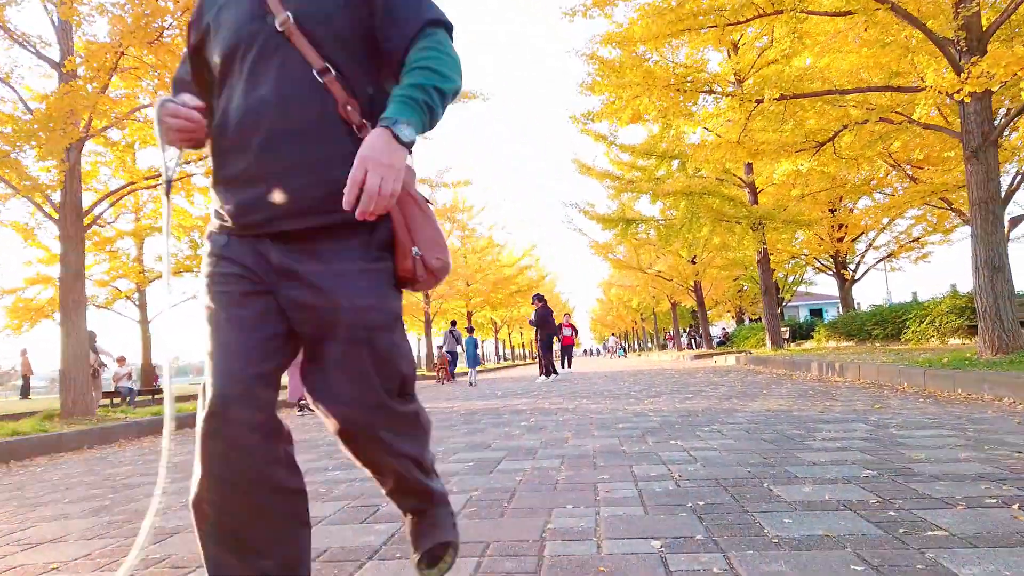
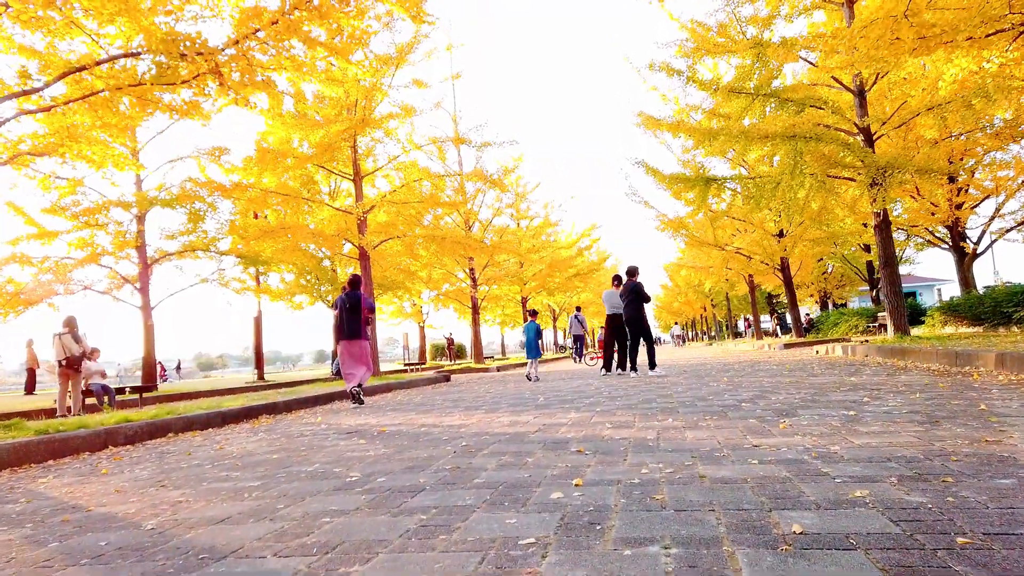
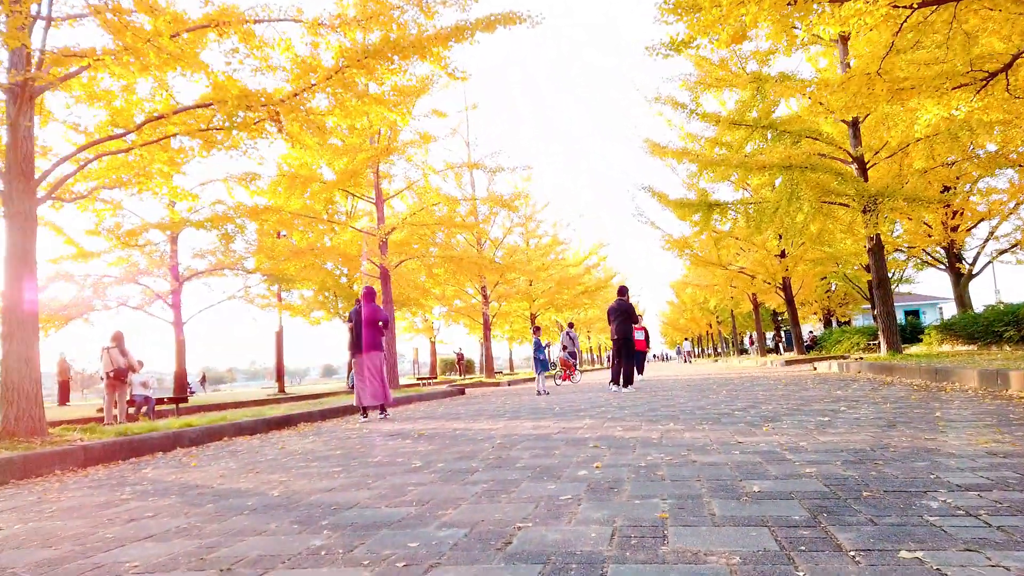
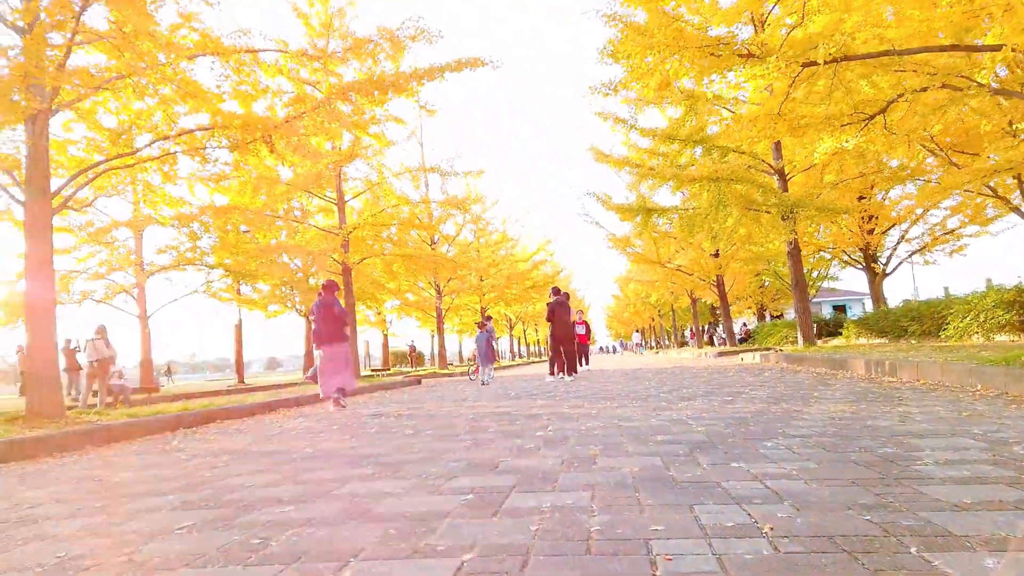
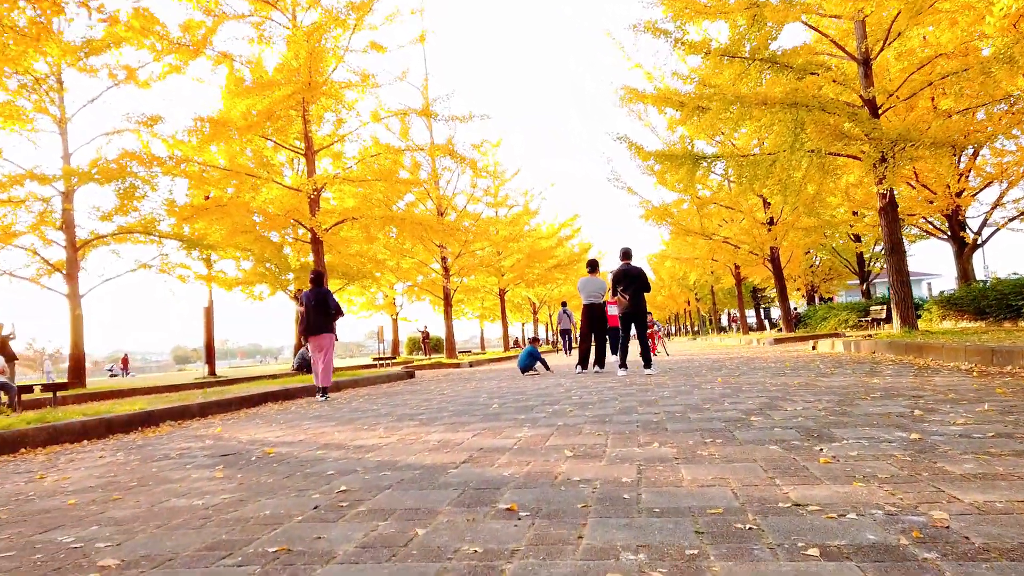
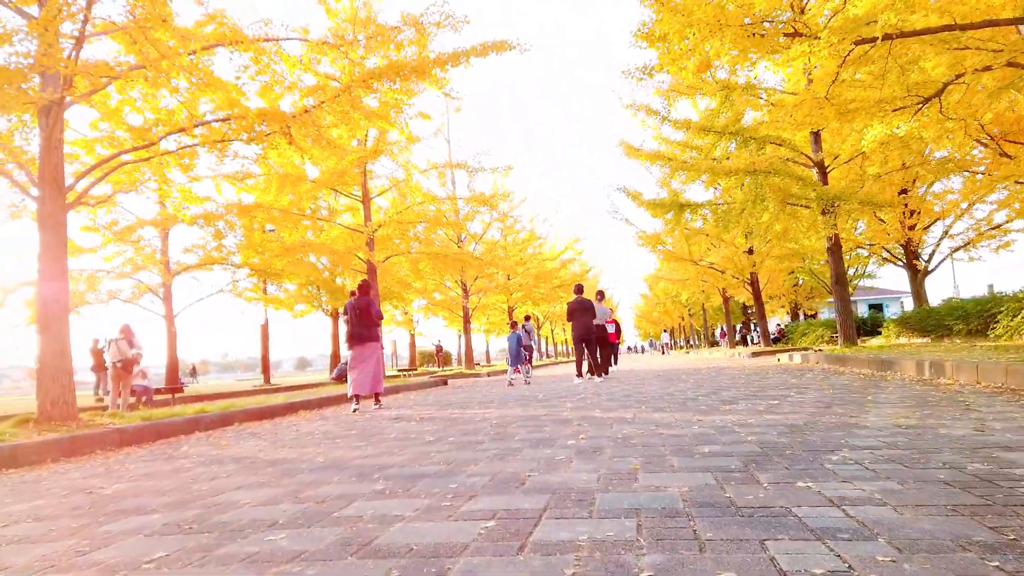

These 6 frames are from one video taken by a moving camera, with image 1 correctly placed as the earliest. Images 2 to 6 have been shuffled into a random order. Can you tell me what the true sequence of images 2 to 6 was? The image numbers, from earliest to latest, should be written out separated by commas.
4, 6, 3, 2, 5
